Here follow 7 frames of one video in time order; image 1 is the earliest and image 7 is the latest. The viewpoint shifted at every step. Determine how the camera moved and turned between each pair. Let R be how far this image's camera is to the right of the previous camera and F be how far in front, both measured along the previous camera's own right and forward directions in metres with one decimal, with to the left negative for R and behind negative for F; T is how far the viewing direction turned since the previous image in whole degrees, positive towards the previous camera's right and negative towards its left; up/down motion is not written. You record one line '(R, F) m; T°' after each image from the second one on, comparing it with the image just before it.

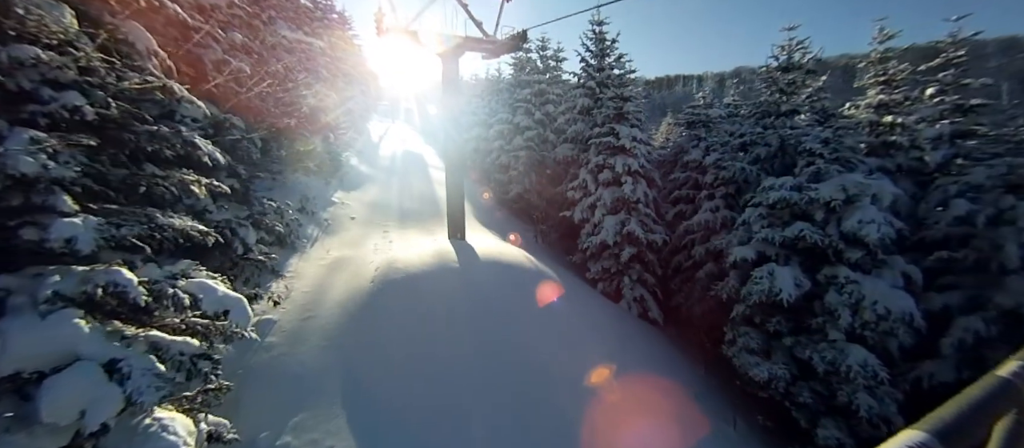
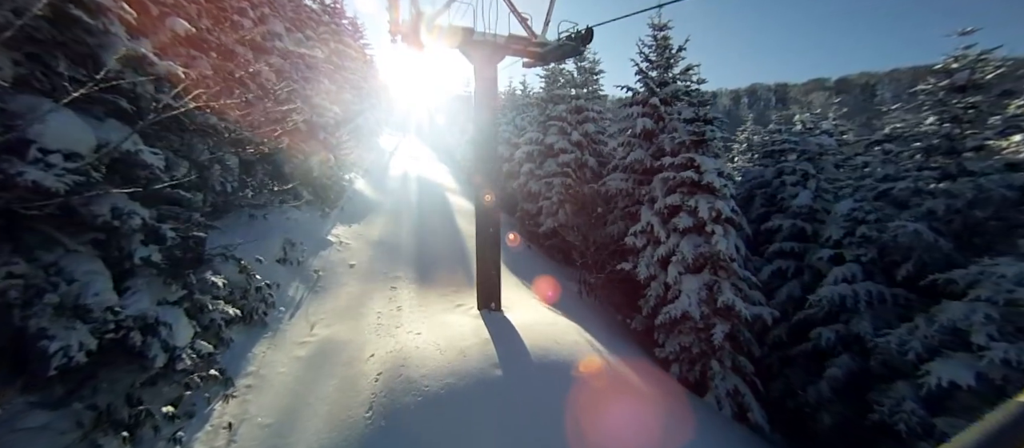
(-1.2, +3.2) m; -1°
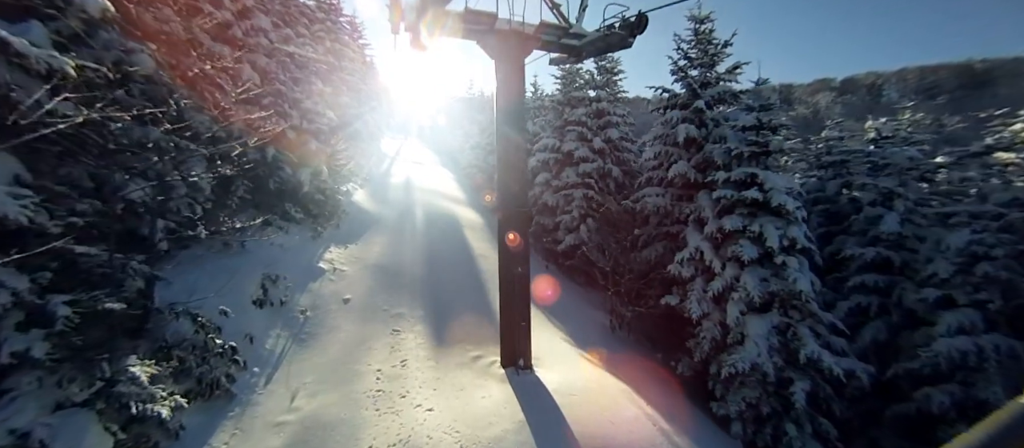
(-0.6, +1.8) m; 0°
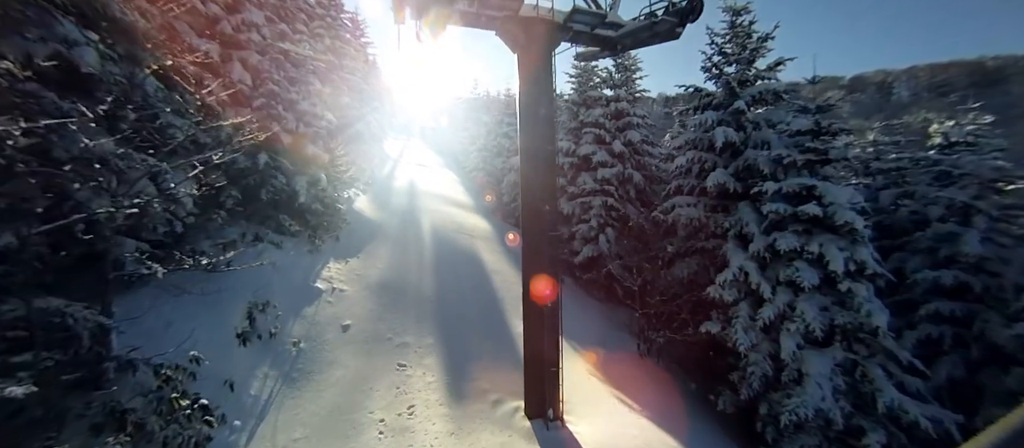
(-0.4, +1.1) m; 0°
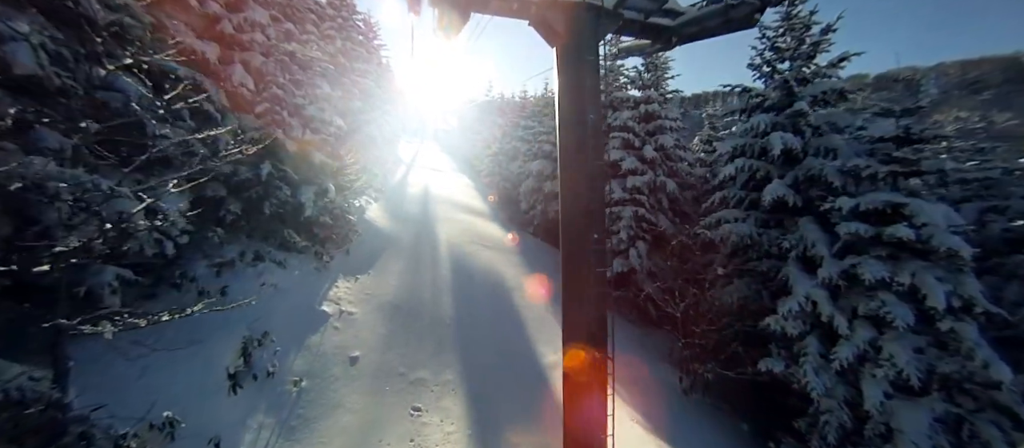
(-0.3, +1.0) m; -2°
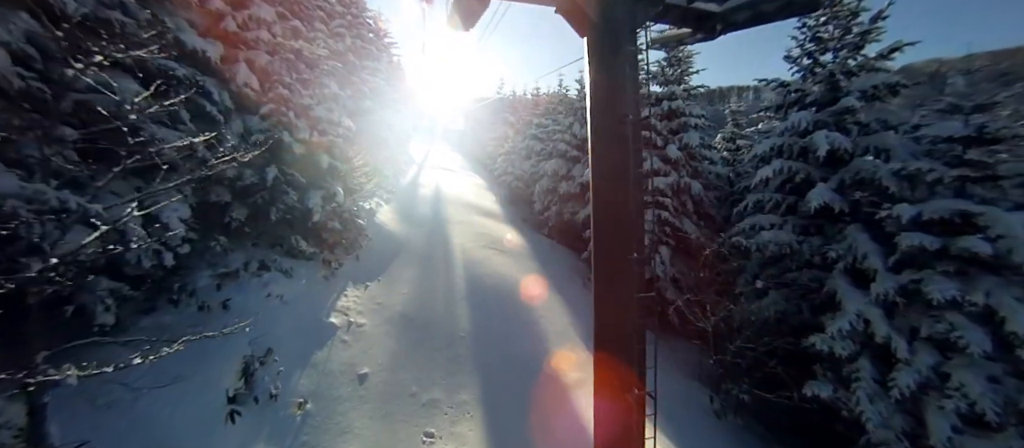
(-0.2, +0.6) m; -2°
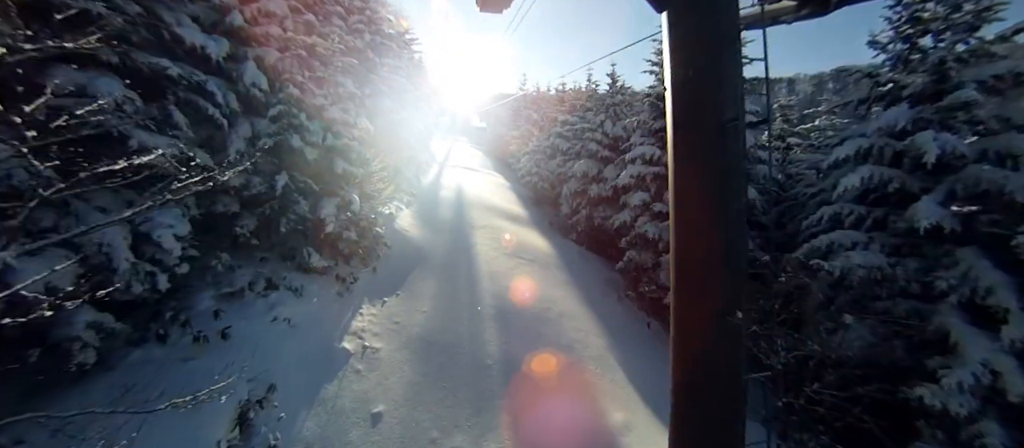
(-0.2, +1.0) m; -3°
